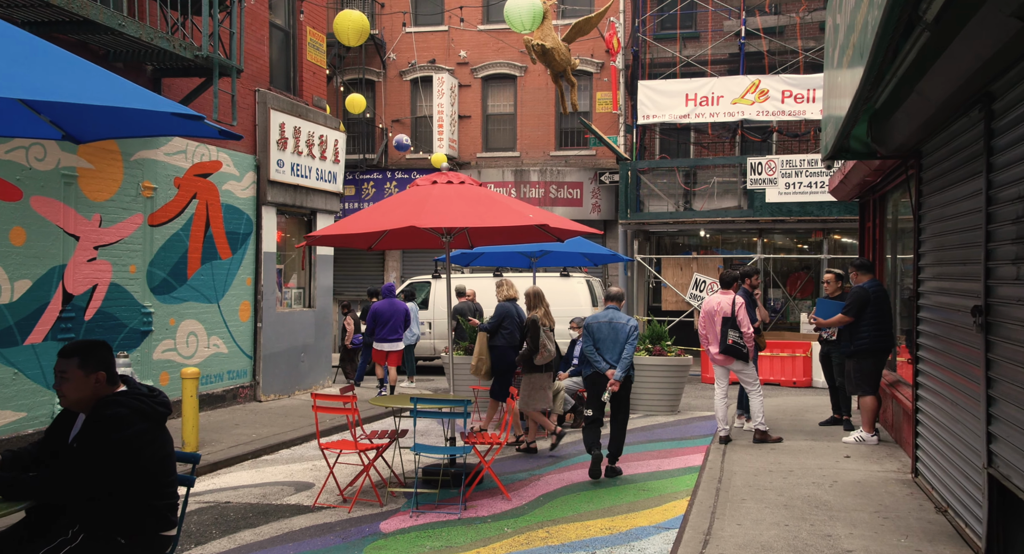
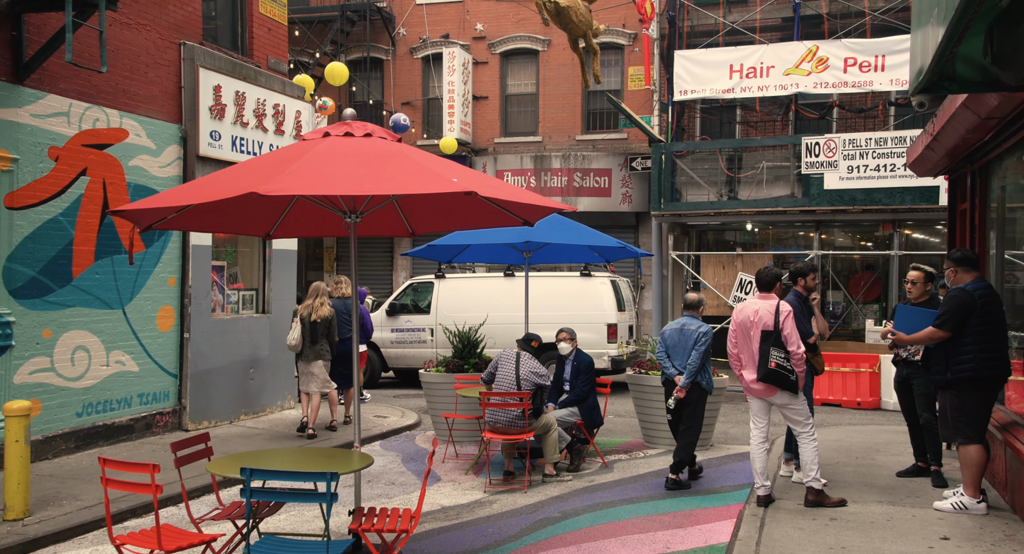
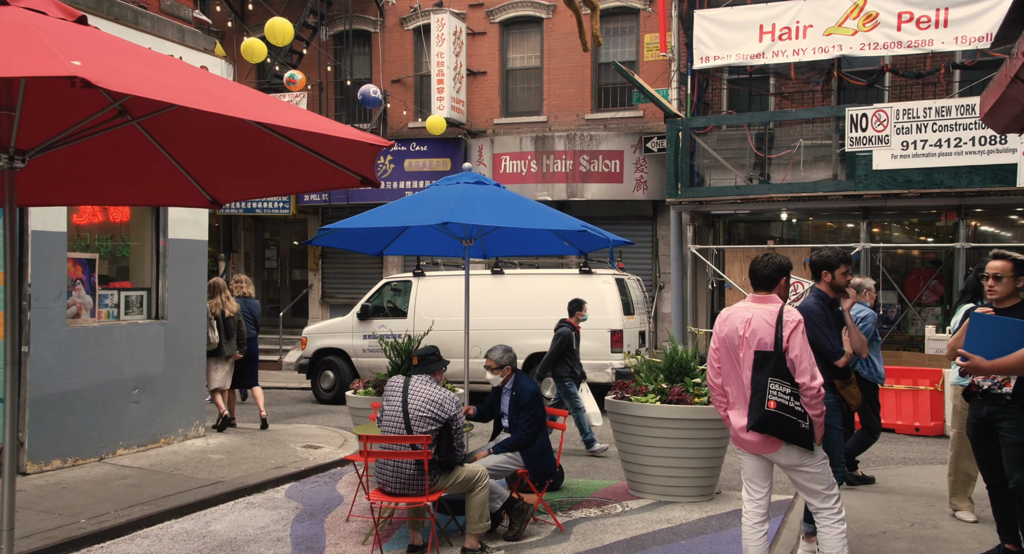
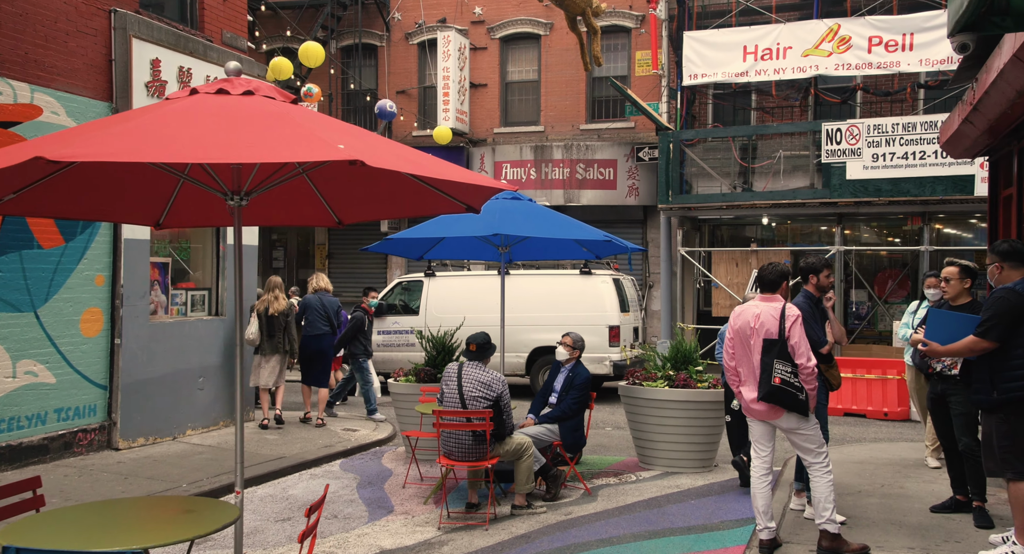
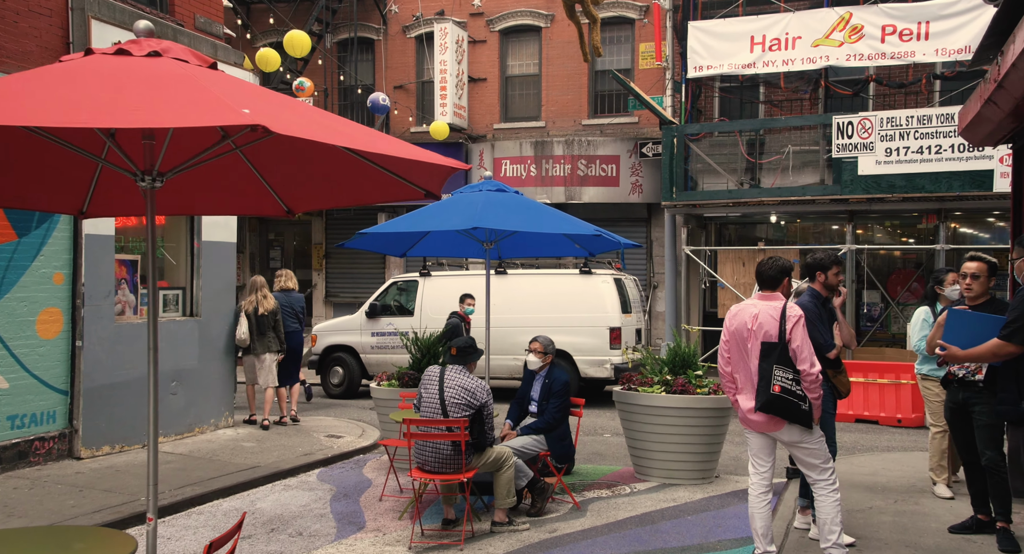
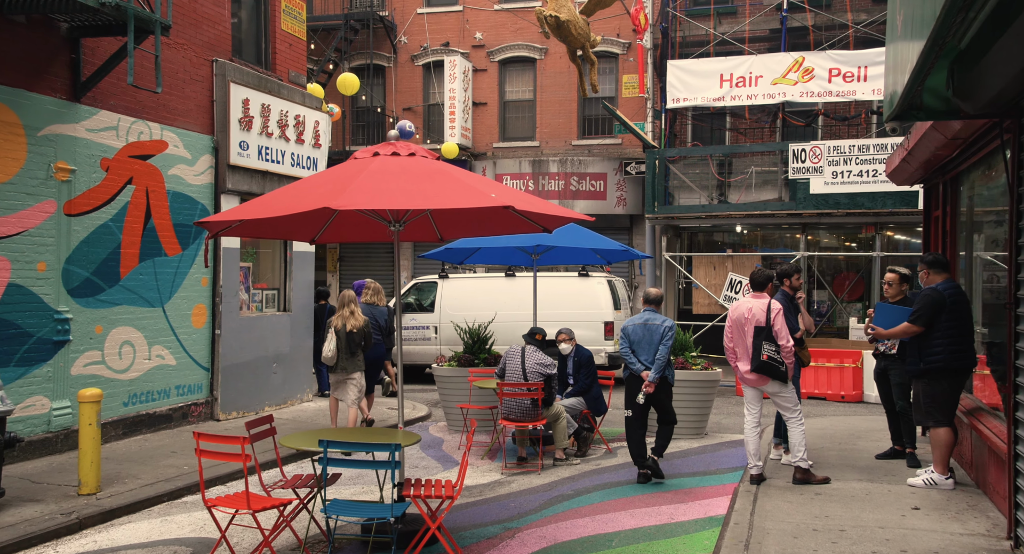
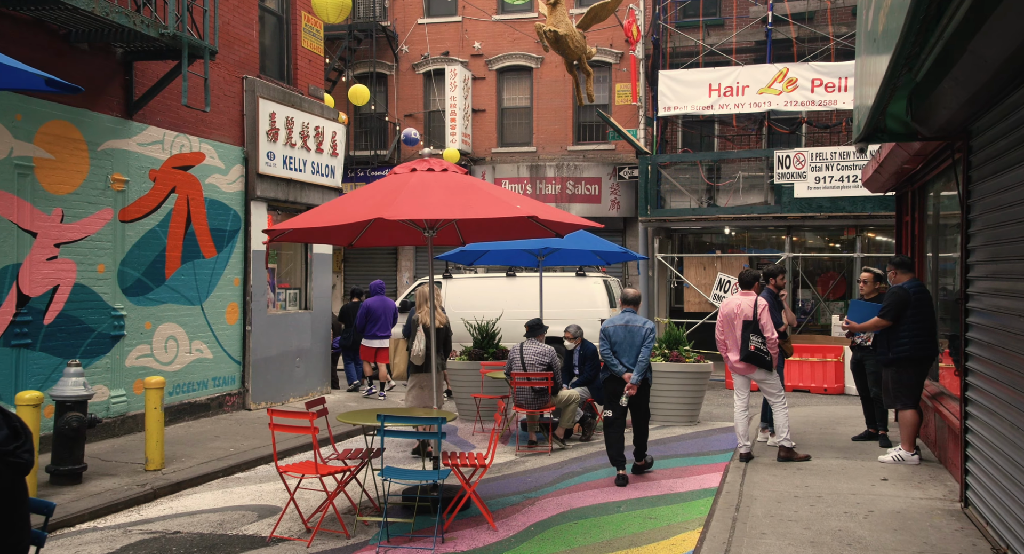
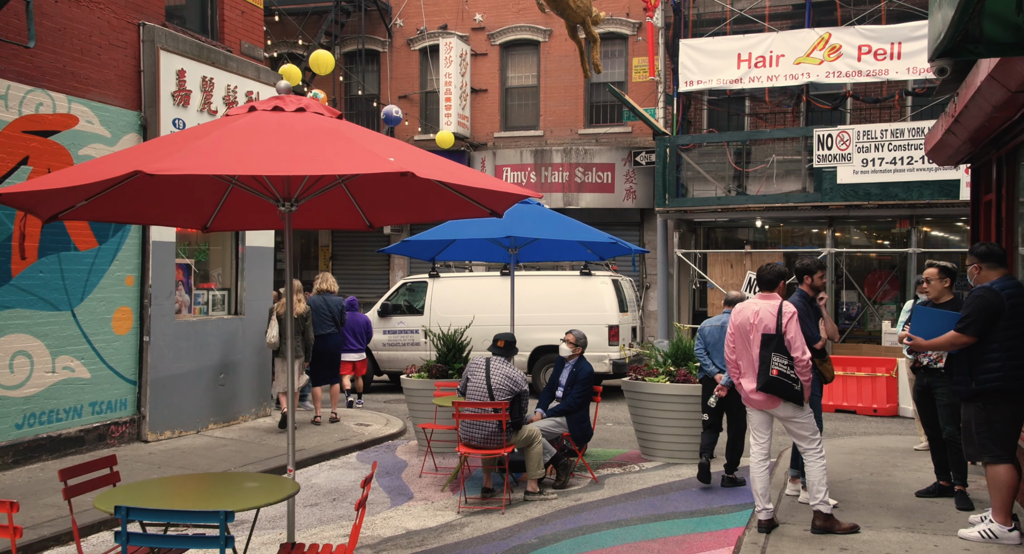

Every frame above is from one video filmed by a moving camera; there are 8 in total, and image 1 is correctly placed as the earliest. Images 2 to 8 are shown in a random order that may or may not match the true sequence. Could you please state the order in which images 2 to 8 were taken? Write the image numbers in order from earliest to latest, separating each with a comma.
7, 6, 2, 8, 4, 5, 3
